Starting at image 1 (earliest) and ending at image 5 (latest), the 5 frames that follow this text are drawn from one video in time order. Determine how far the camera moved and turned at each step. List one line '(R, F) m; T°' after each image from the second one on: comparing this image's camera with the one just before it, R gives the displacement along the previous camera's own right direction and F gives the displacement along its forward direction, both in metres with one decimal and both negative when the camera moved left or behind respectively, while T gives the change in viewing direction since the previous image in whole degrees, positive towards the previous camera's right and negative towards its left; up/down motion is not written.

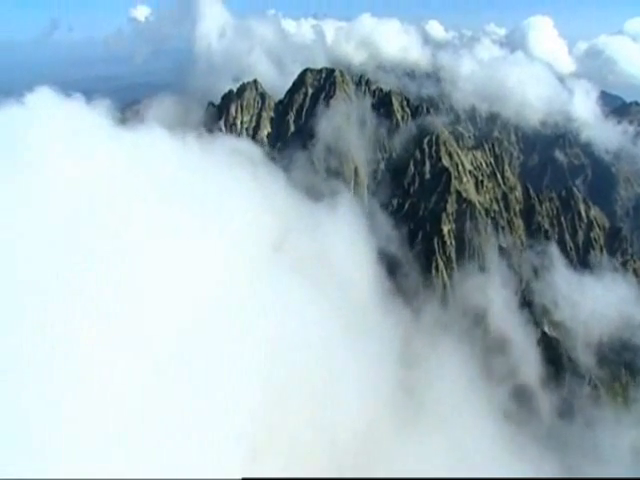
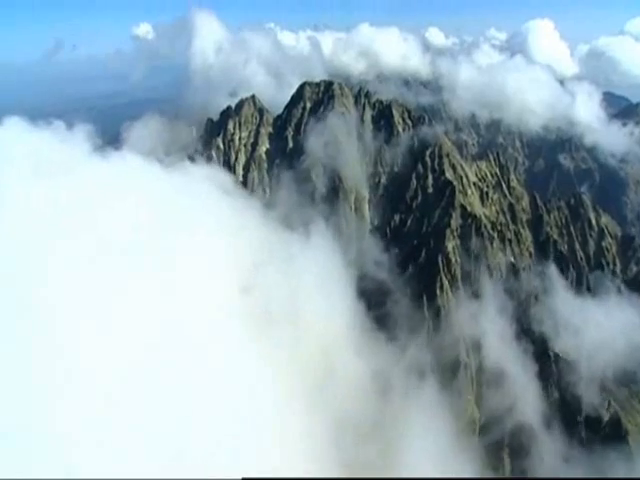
(+2.0, +6.9) m; -1°
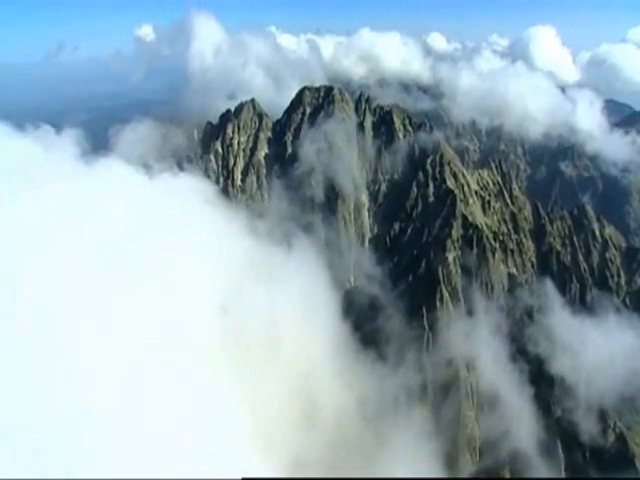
(+0.5, +4.5) m; 0°
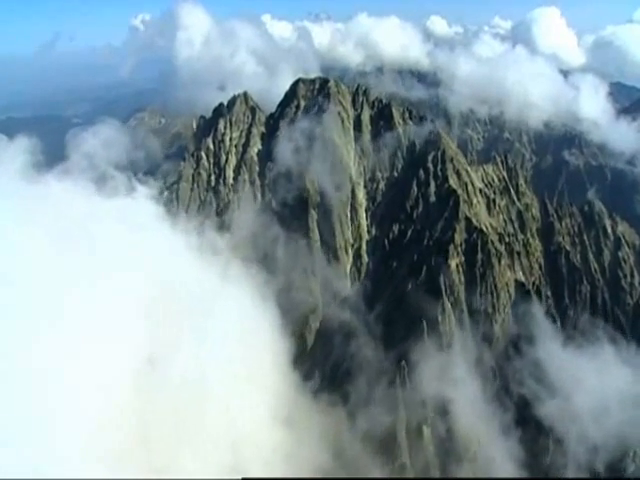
(+3.3, +12.9) m; 0°
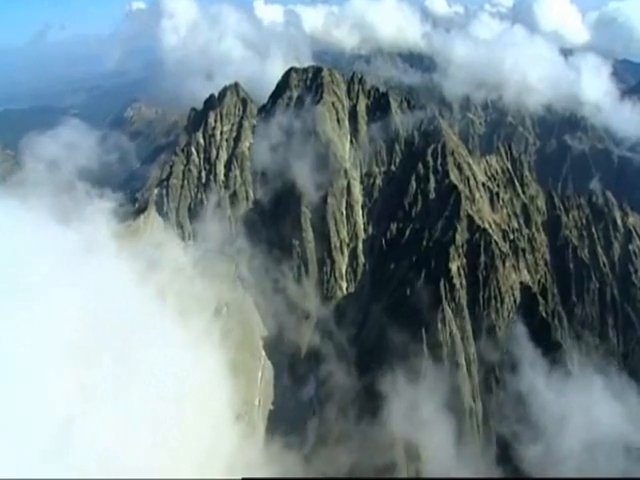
(+2.9, +10.8) m; 0°
